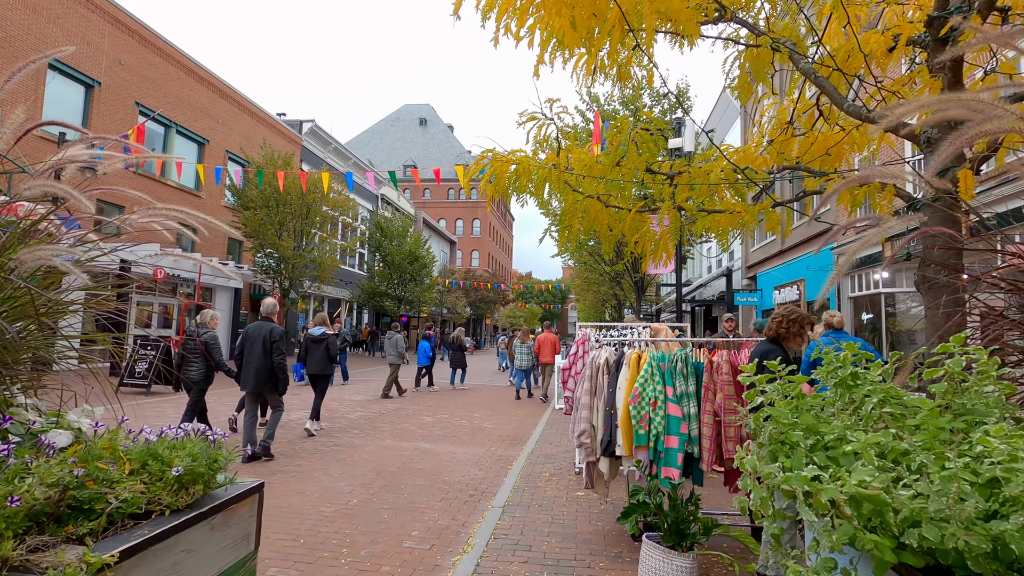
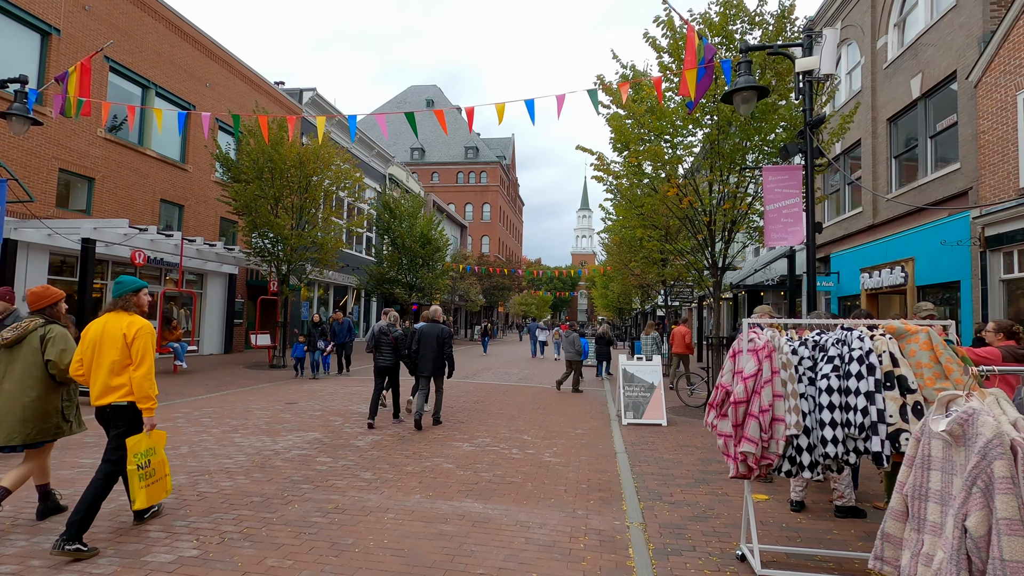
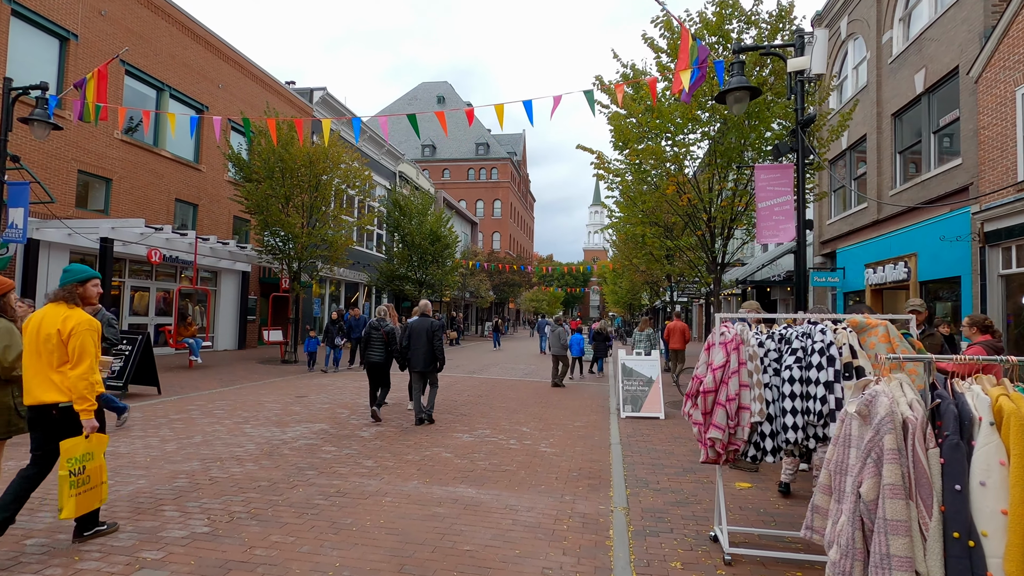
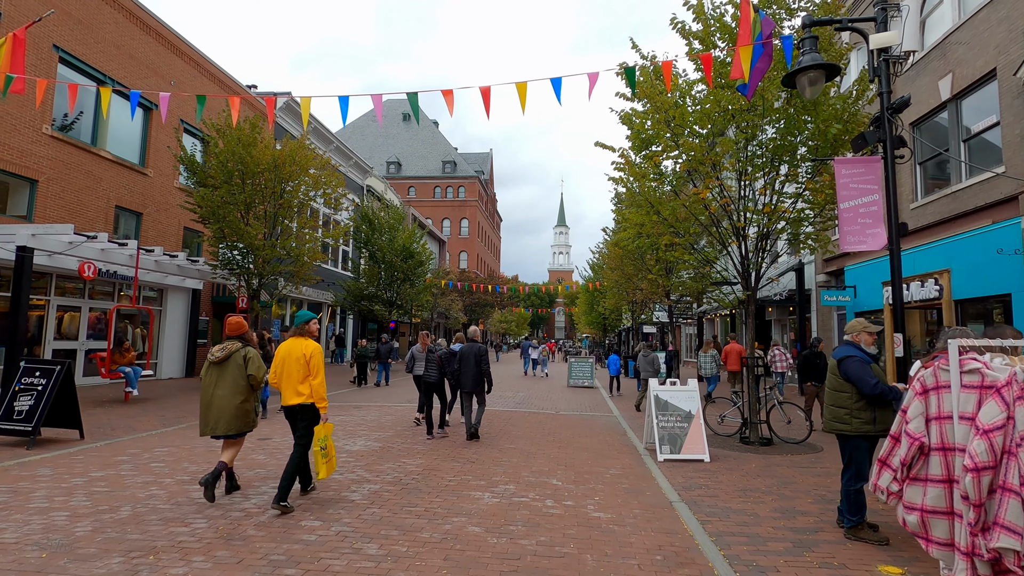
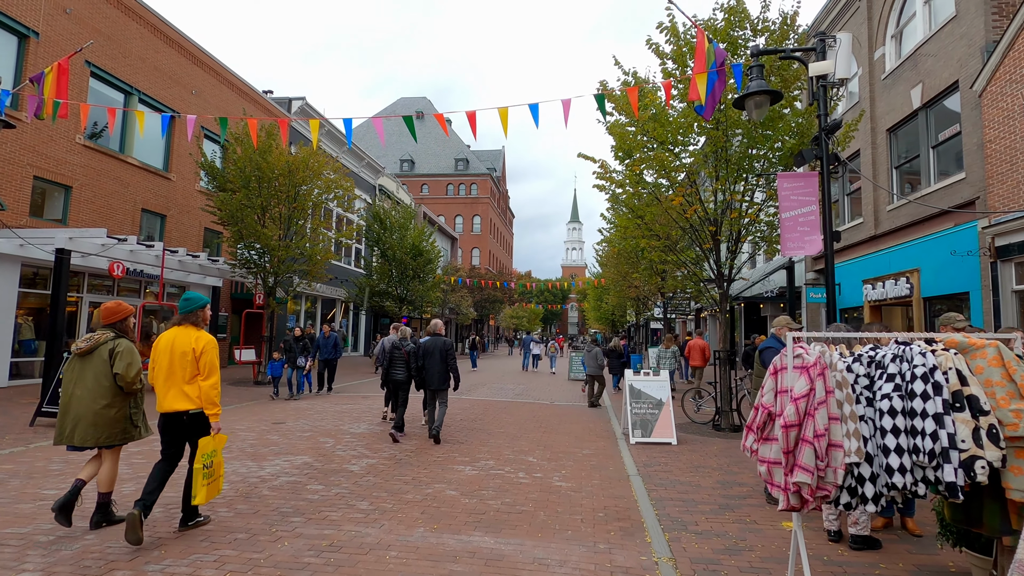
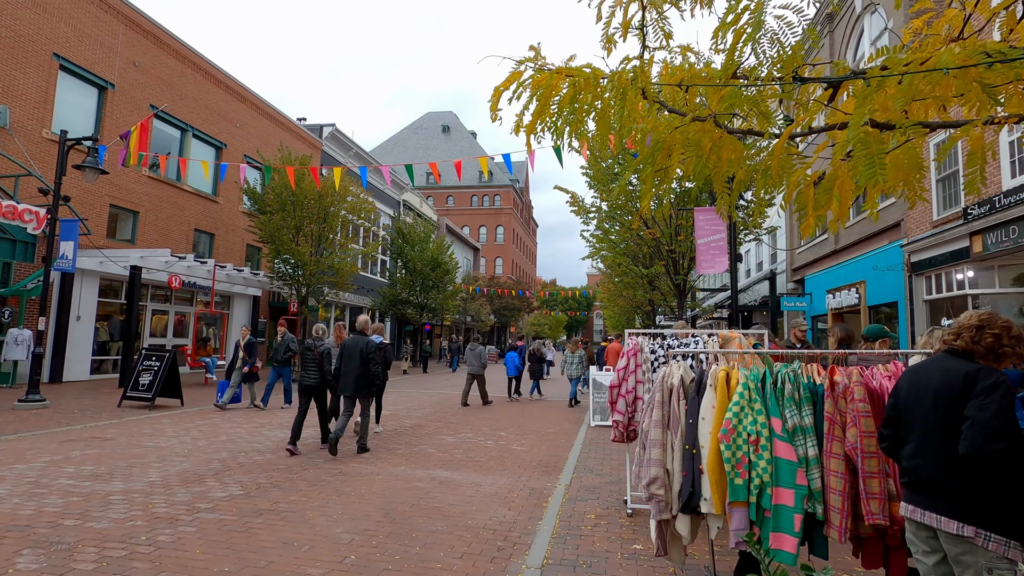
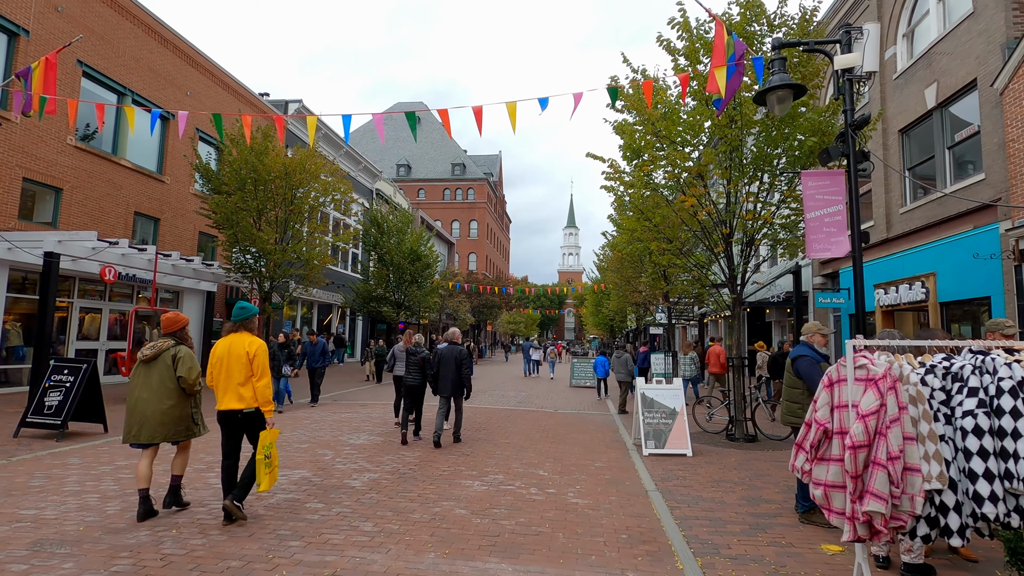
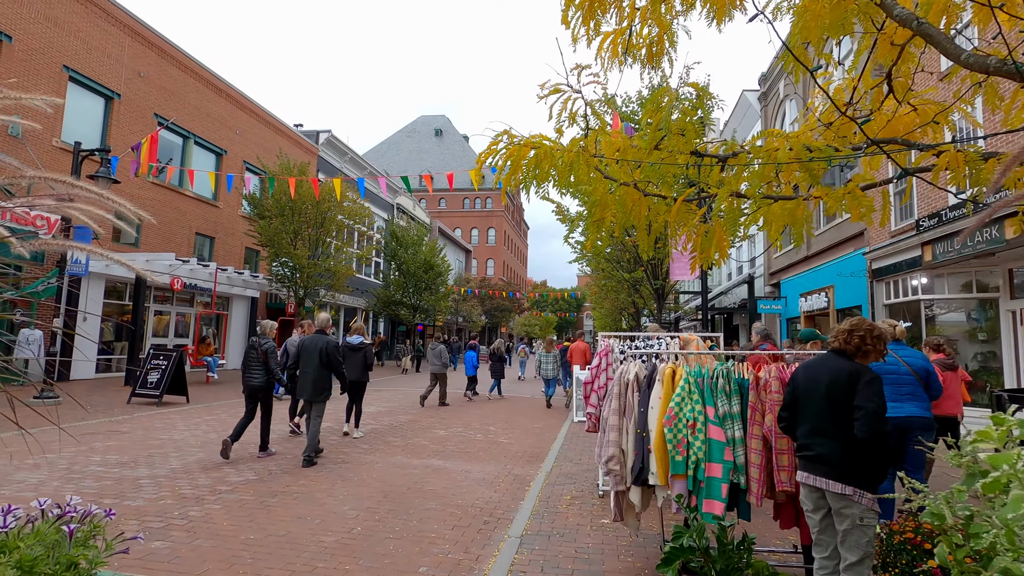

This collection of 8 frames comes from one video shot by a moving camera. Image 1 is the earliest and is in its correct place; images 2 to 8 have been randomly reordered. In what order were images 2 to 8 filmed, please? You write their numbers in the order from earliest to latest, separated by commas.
8, 6, 3, 2, 5, 7, 4
